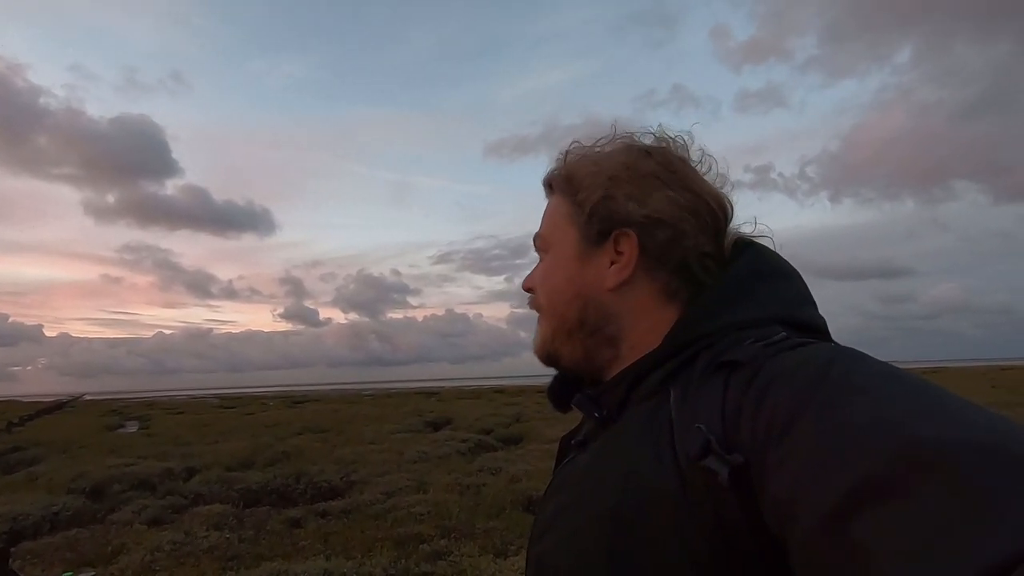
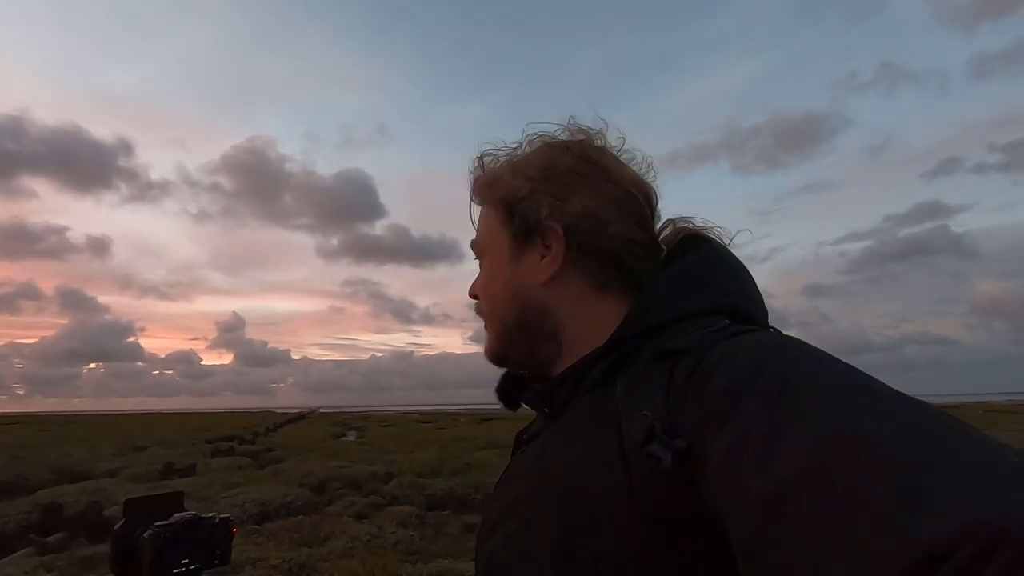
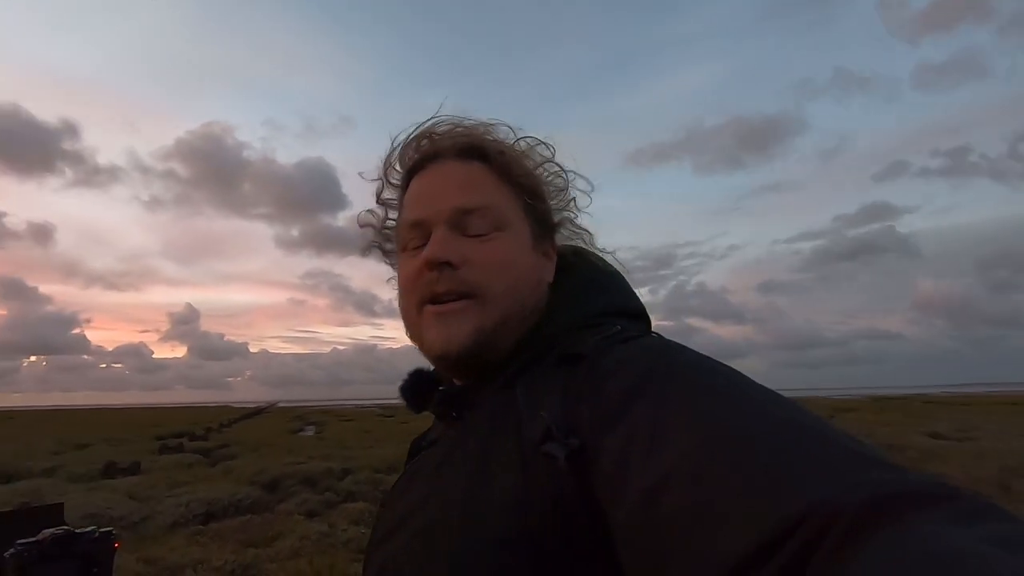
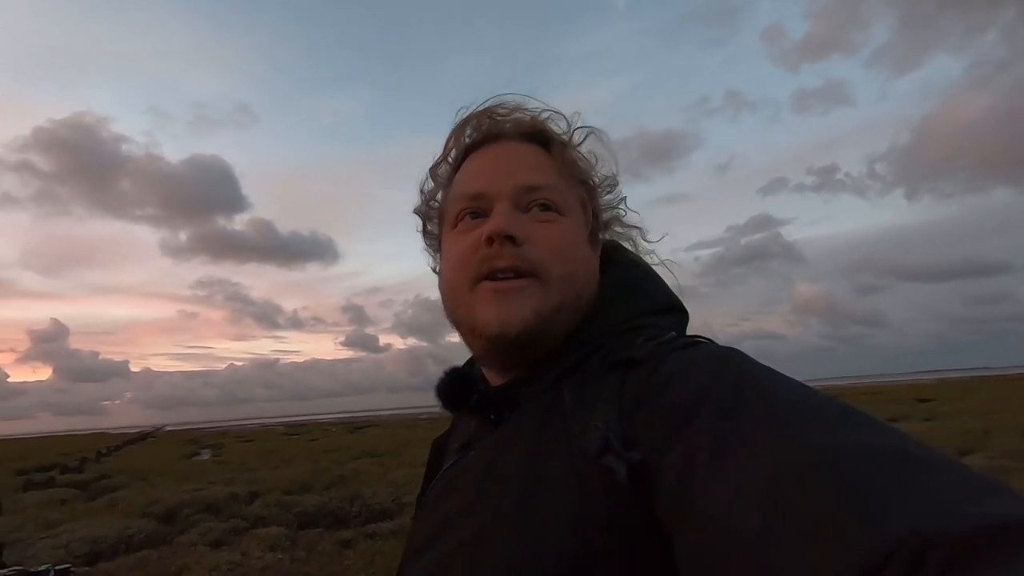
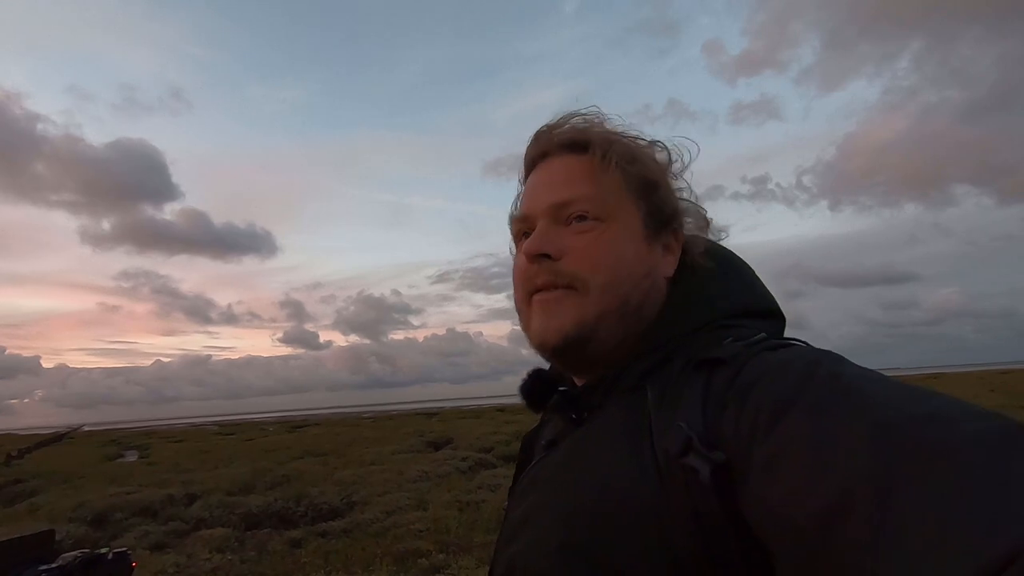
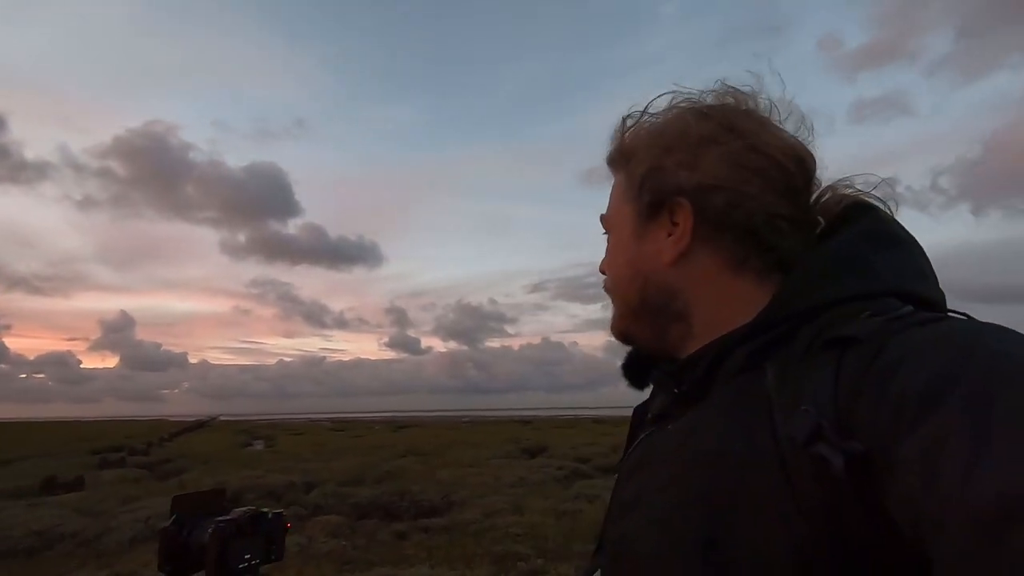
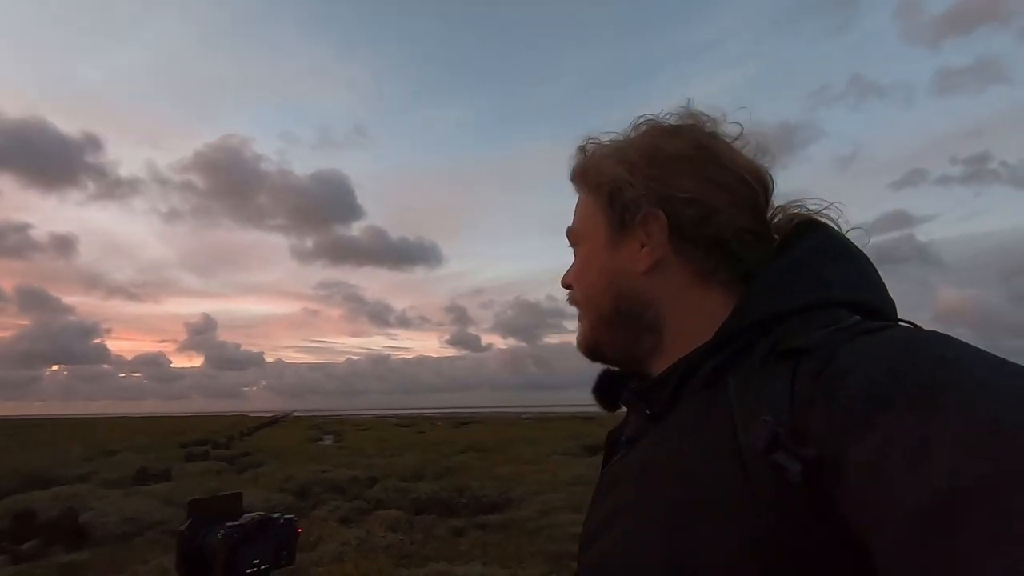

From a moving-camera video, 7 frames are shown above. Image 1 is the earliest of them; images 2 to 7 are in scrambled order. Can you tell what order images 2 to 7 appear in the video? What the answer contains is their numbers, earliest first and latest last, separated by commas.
3, 2, 7, 6, 5, 4
